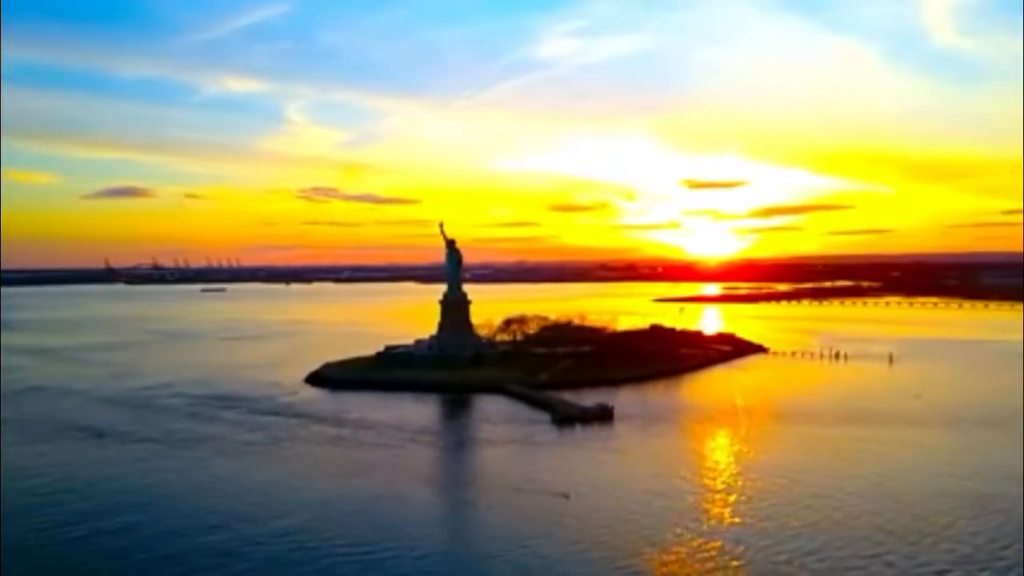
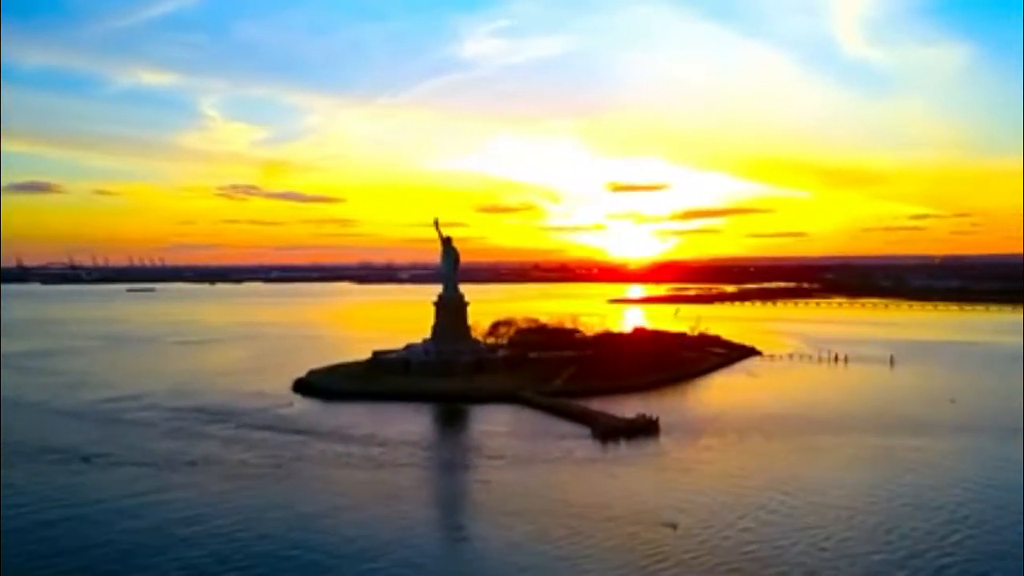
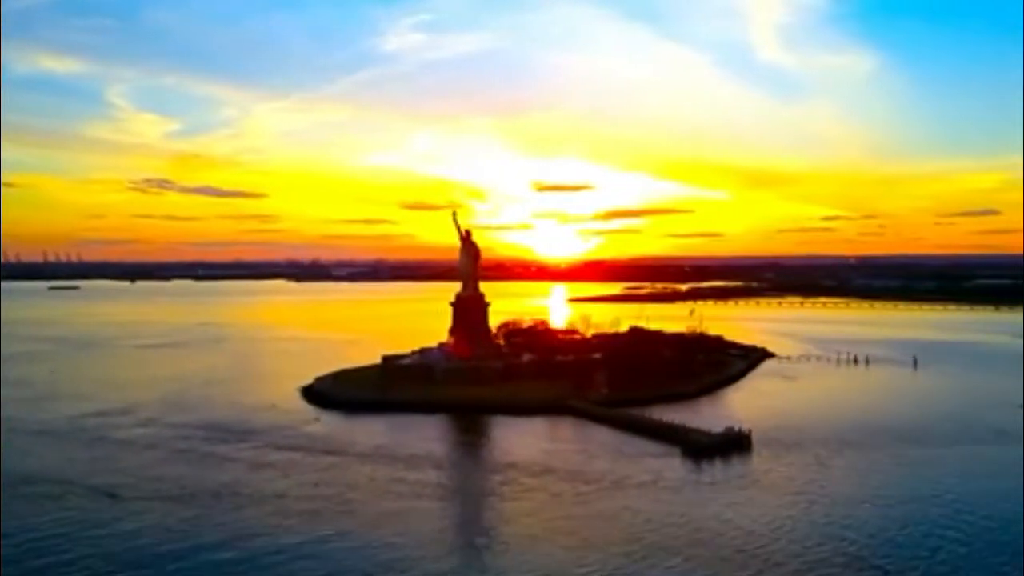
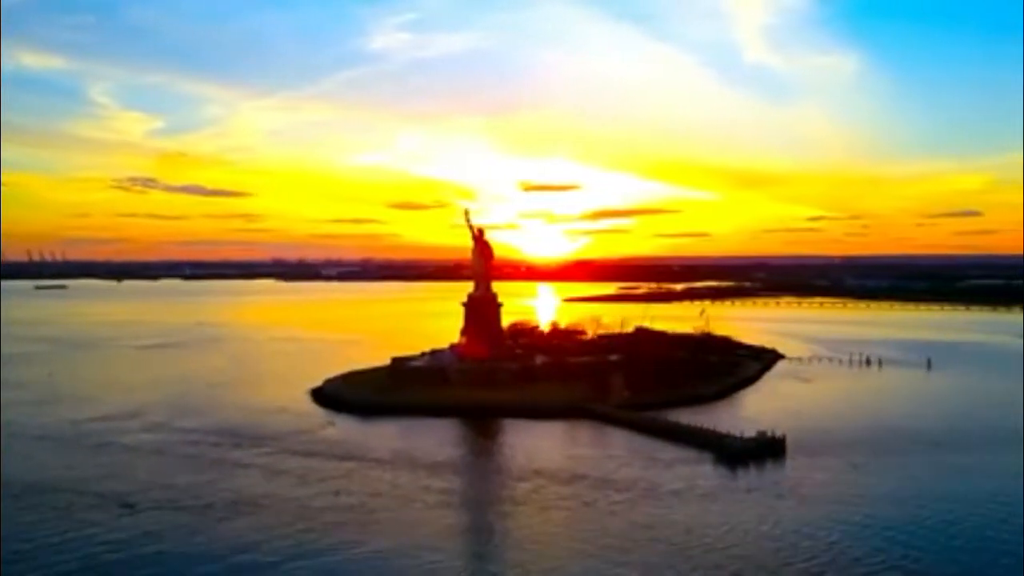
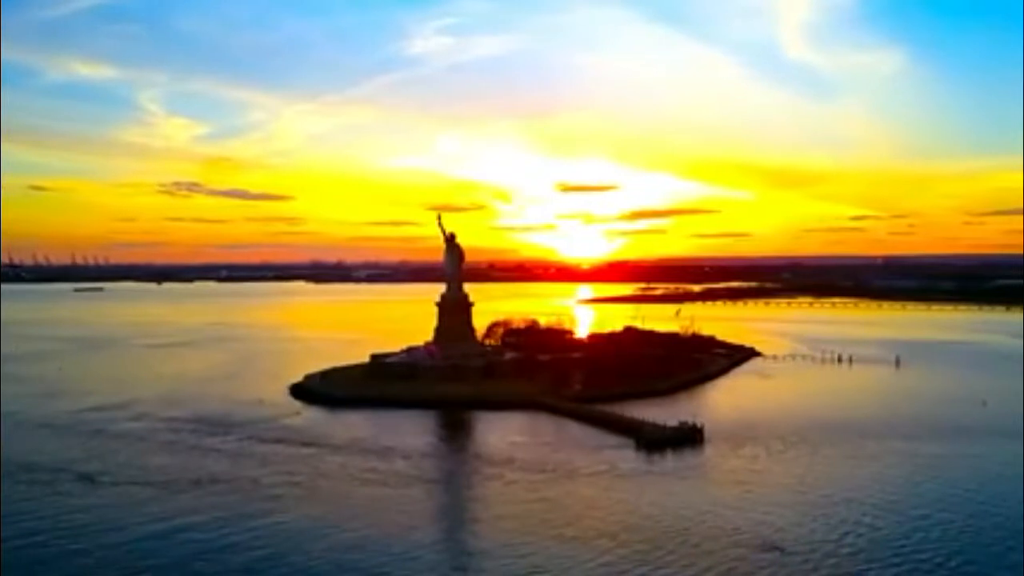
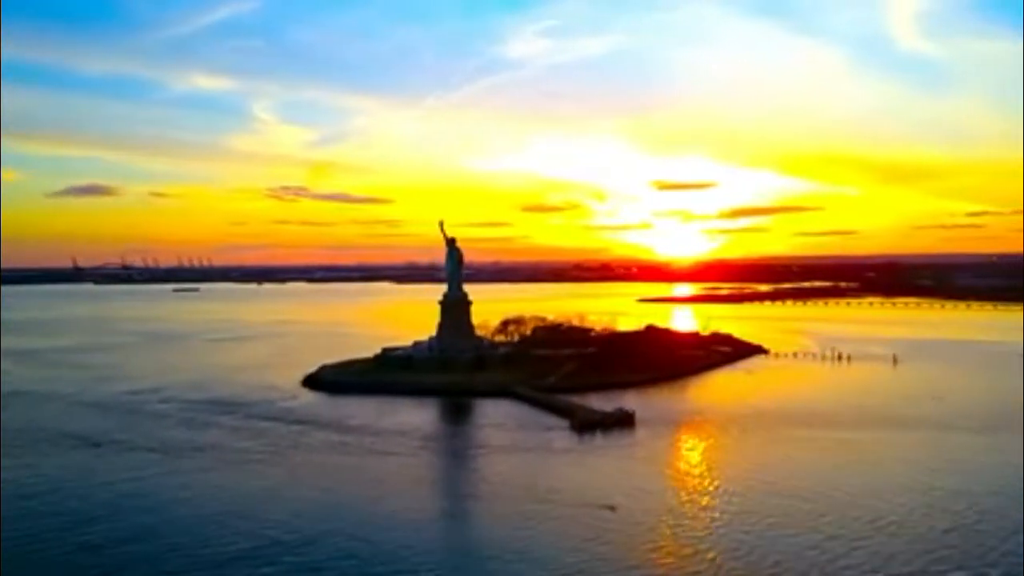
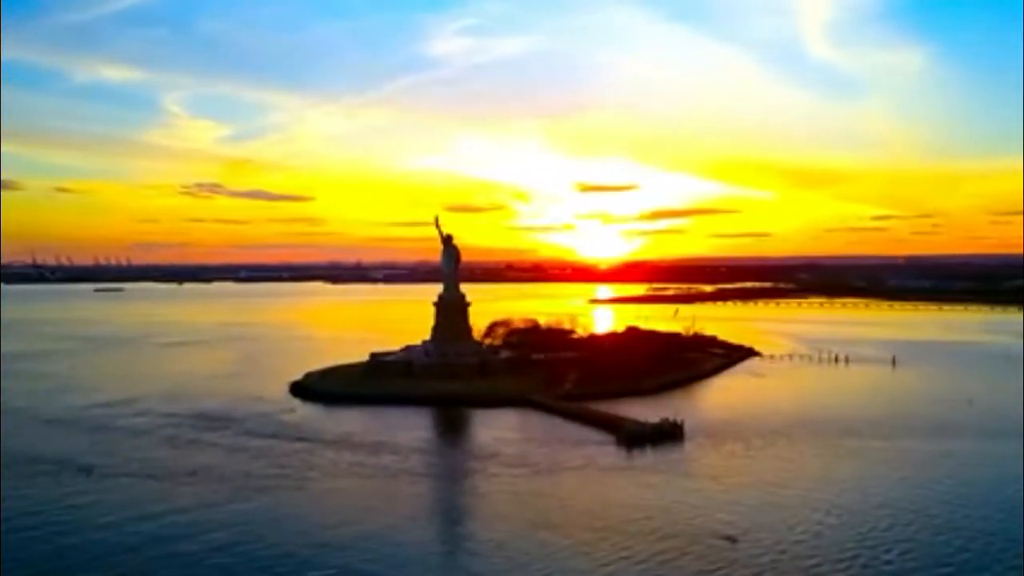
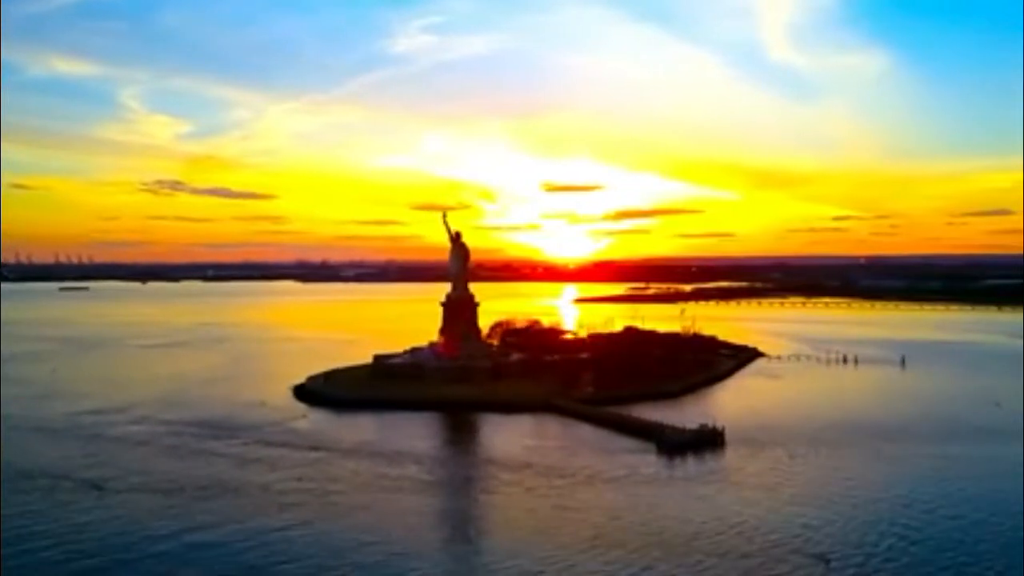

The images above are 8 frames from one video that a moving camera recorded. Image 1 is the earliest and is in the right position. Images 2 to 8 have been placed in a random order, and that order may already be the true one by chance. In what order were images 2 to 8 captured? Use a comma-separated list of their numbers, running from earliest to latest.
6, 2, 7, 5, 8, 3, 4
